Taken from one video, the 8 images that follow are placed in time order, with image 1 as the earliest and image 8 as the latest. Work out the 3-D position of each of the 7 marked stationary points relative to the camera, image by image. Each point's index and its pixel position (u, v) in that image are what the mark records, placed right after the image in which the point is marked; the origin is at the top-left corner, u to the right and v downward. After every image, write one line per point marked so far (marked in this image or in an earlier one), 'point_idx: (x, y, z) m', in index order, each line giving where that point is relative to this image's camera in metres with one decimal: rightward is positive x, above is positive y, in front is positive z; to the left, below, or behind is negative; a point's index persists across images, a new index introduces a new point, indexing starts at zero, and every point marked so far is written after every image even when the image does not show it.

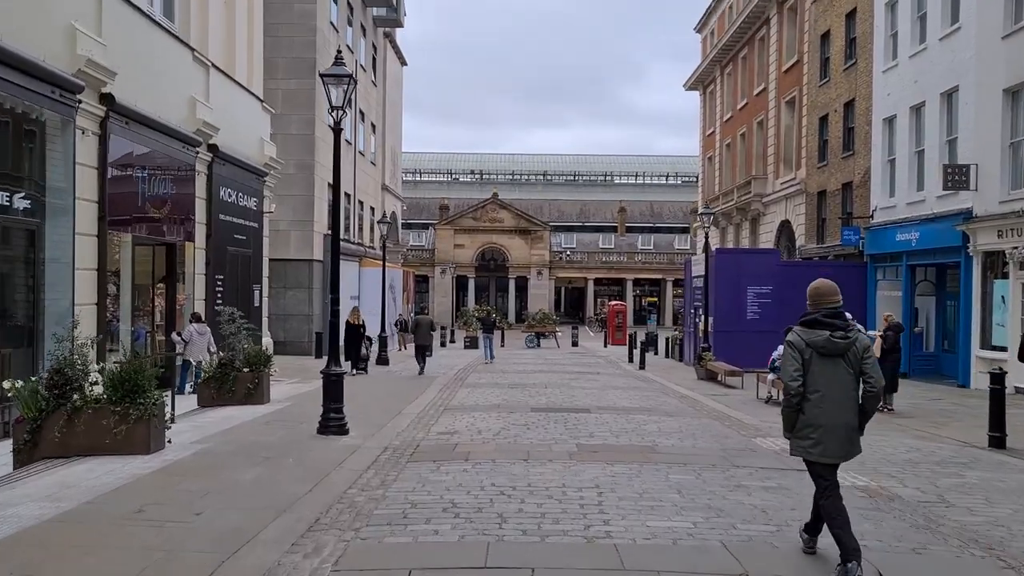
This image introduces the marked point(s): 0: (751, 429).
0: (+3.3, -1.9, +11.5) m
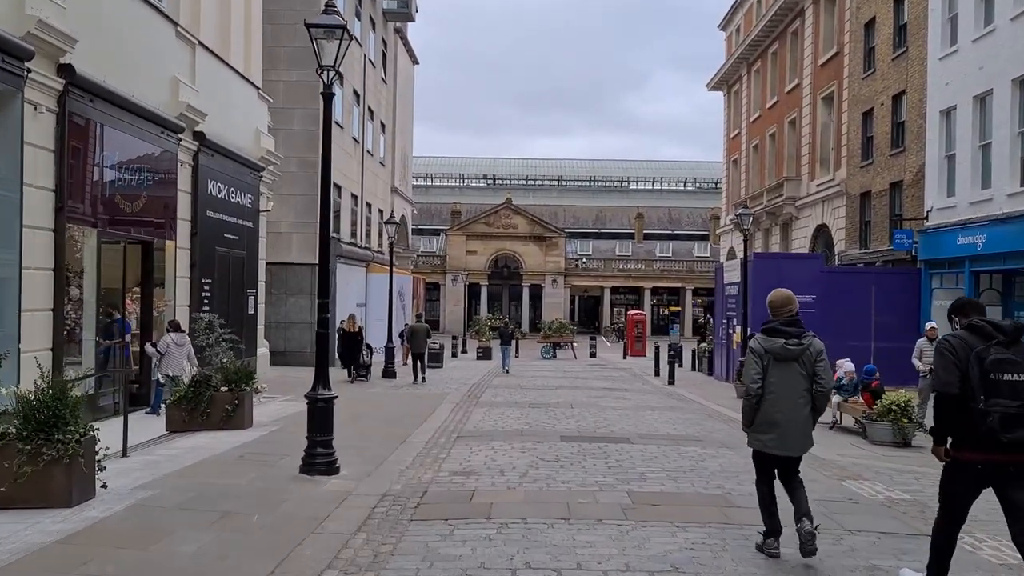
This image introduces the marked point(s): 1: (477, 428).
0: (+3.6, -2.0, +9.4) m
1: (-0.5, -2.0, +12.1) m
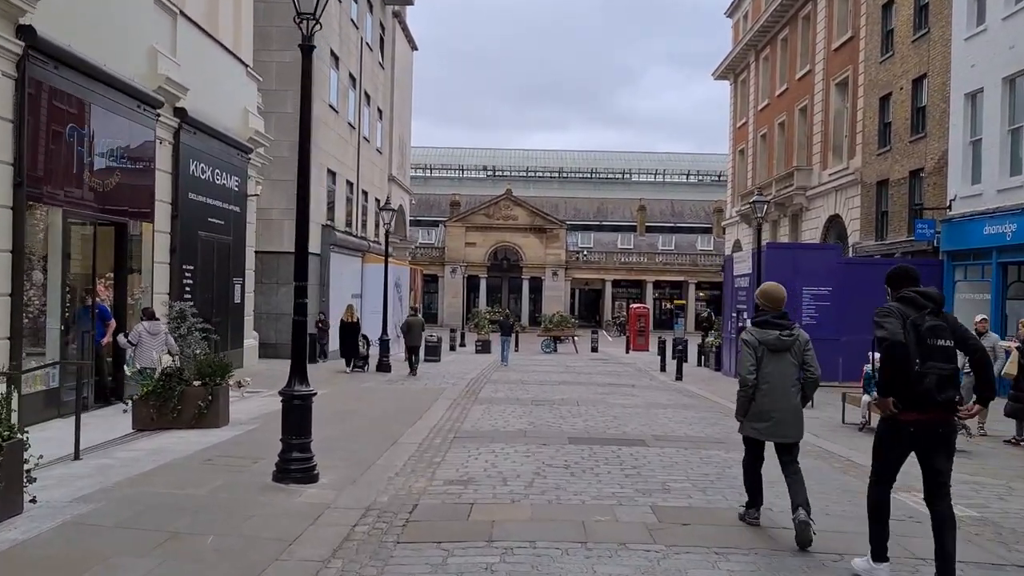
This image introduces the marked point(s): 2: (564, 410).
0: (+3.6, -1.9, +8.4) m
1: (-0.5, -1.9, +11.1) m
2: (+0.8, -1.9, +13.2) m
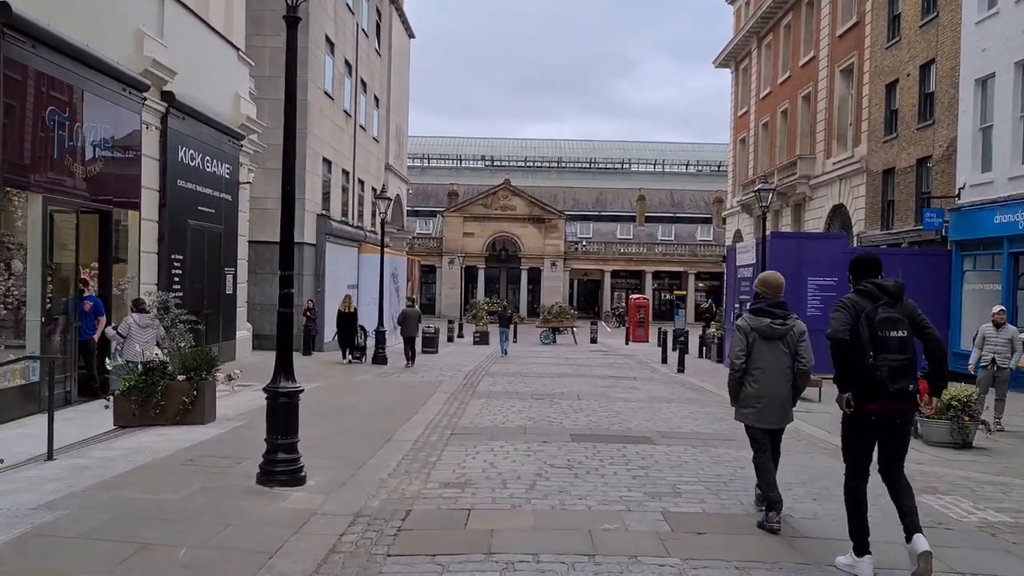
0: (+3.6, -1.8, +7.9) m
1: (-0.5, -1.7, +10.6) m
2: (+0.8, -1.8, +12.7) m
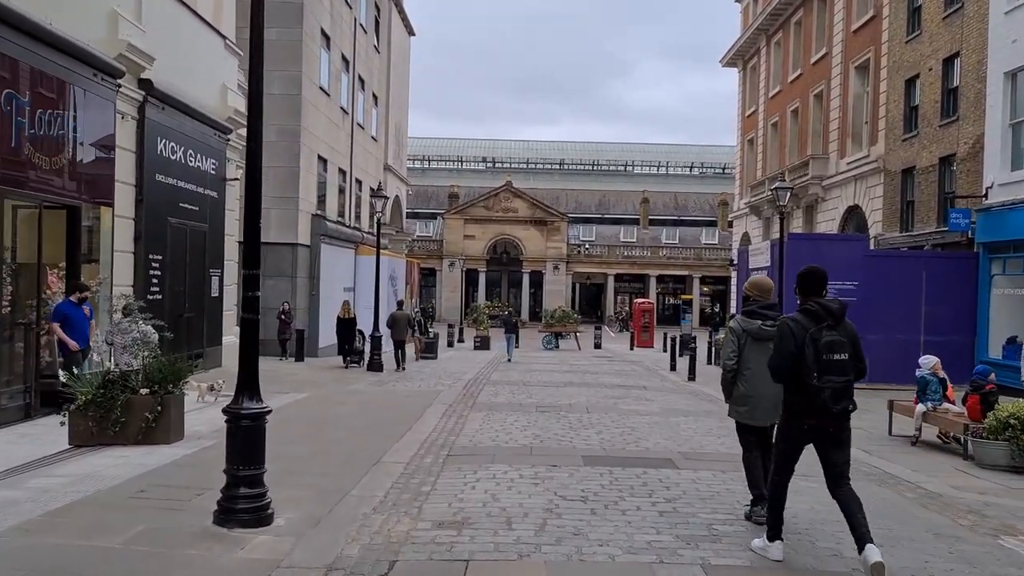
0: (+3.7, -1.8, +6.8) m
1: (-0.4, -1.8, +9.5) m
2: (+0.9, -1.8, +11.6) m
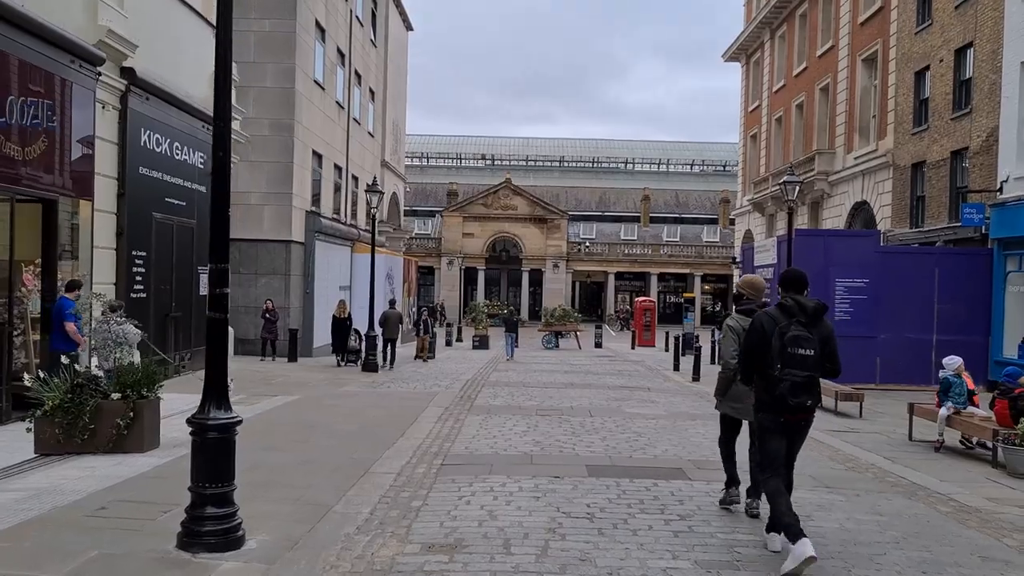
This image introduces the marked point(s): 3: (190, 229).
0: (+3.7, -1.8, +6.2) m
1: (-0.5, -1.7, +8.9) m
2: (+0.8, -1.8, +11.0) m
3: (-6.2, +1.1, +16.1) m
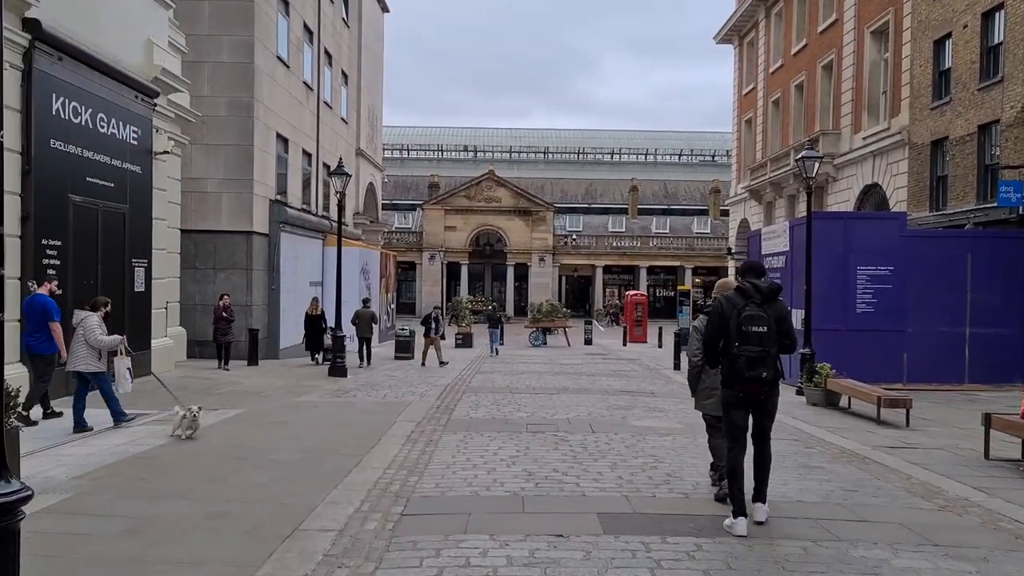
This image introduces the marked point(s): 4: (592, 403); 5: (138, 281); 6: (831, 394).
0: (+3.6, -1.6, +4.2) m
1: (-0.6, -1.6, +6.8) m
2: (+0.7, -1.7, +8.9) m
3: (-6.5, +1.2, +13.8) m
4: (+1.3, -1.8, +13.0) m
5: (-6.5, +0.1, +14.6) m
6: (+5.1, -1.7, +13.5) m
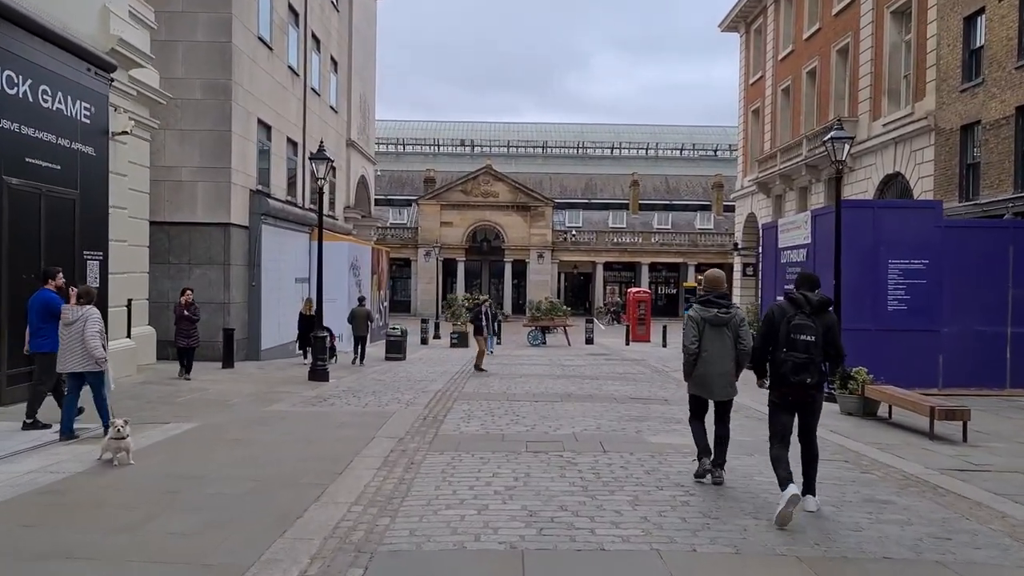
0: (+3.6, -1.6, +2.7) m
1: (-0.6, -1.6, +5.3) m
2: (+0.7, -1.6, +7.4) m
3: (-6.5, +1.3, +12.3) m
4: (+1.2, -1.7, +11.4) m
5: (-6.6, +0.2, +13.0) m
6: (+5.1, -1.6, +12.0) m
